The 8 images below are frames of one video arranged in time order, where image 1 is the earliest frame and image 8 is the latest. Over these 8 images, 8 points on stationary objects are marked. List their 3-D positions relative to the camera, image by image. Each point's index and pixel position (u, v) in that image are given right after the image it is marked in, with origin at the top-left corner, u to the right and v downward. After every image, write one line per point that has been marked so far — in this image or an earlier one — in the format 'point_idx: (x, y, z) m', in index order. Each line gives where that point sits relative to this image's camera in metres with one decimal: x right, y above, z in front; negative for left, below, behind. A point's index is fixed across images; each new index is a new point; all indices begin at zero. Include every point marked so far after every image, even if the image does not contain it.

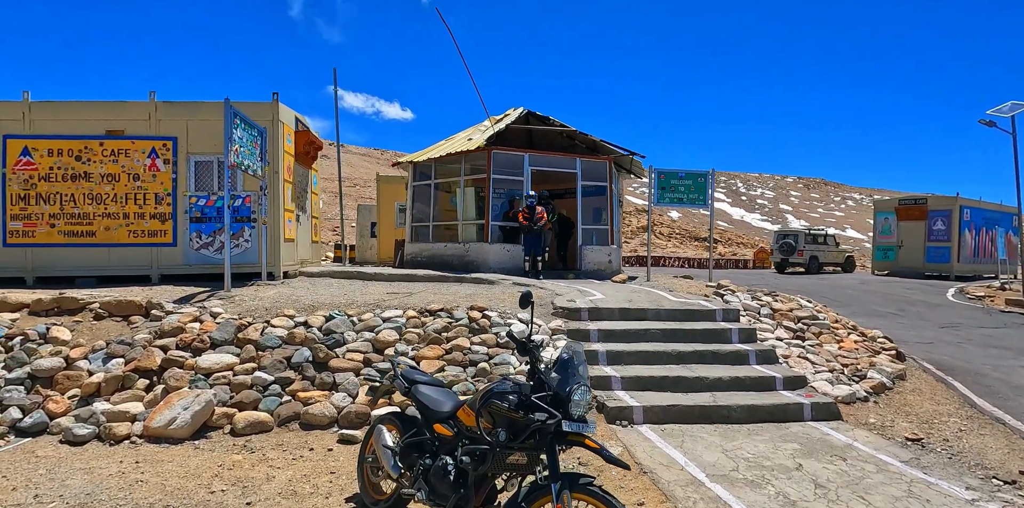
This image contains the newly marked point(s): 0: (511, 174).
0: (0.0, +1.6, +12.0) m
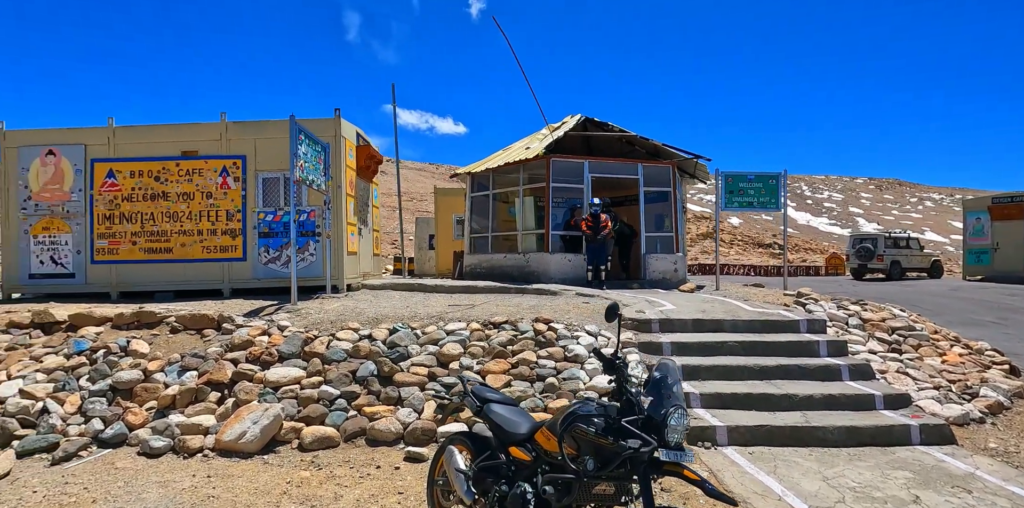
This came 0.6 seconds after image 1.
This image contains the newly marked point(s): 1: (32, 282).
0: (+1.1, +1.4, +11.8) m
1: (-7.9, -0.4, +10.4) m
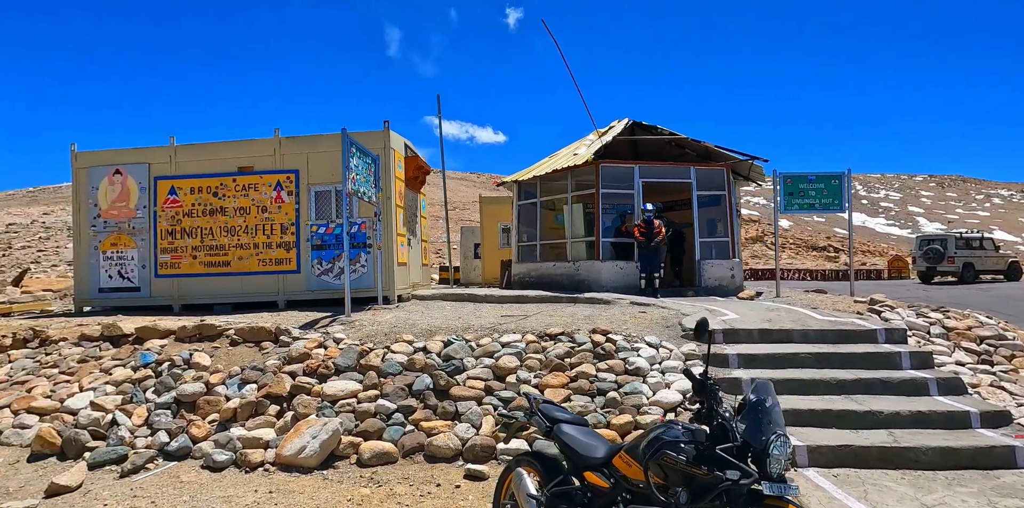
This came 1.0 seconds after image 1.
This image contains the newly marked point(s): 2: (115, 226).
0: (+2.0, +1.2, +11.6) m
1: (-7.1, -0.7, +10.8) m
2: (-6.8, +0.5, +10.7) m
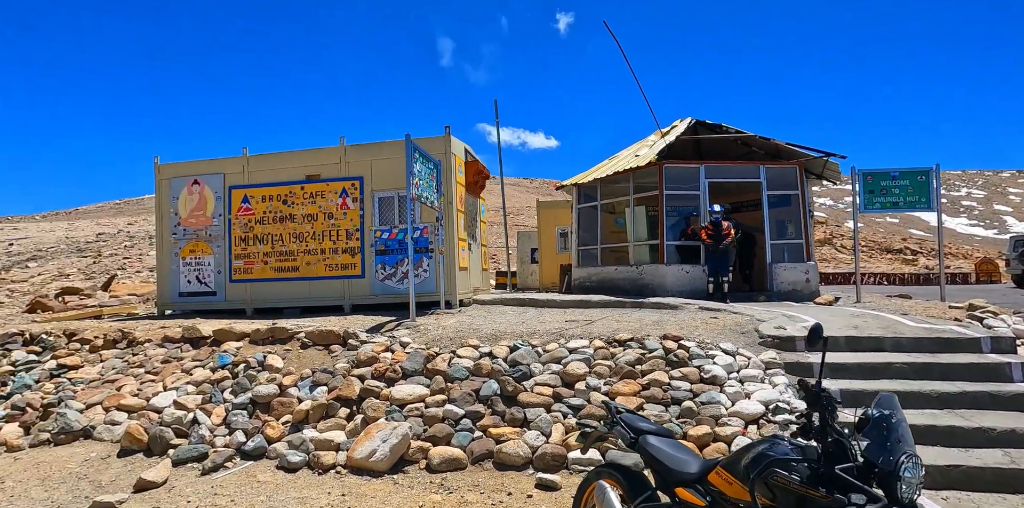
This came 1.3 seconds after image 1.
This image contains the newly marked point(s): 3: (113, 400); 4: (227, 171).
0: (+3.1, +1.2, +11.3) m
1: (-6.0, -0.8, +11.3) m
2: (-5.7, +0.4, +11.2) m
3: (-4.2, -1.5, +6.7) m
4: (-5.0, +1.5, +11.1) m
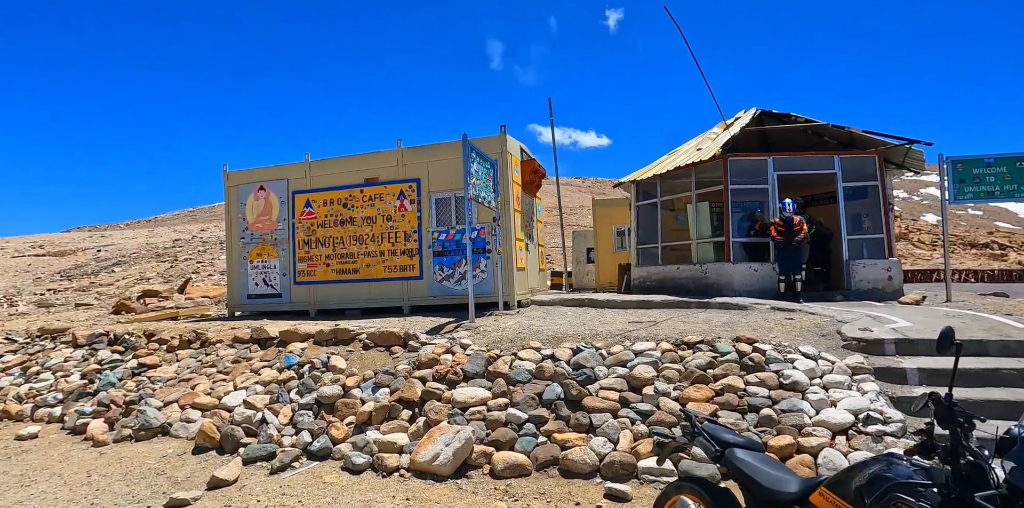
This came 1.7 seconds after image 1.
0: (+4.1, +1.2, +10.8) m
1: (-4.9, -0.9, +11.7) m
2: (-4.6, +0.3, +11.6) m
3: (-3.5, -1.6, +6.9) m
4: (-4.0, +1.4, +11.4) m
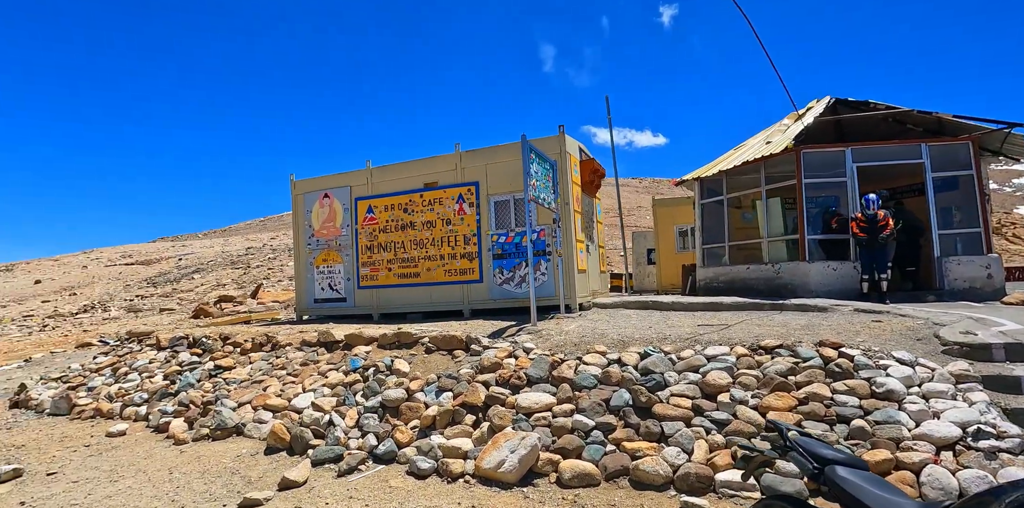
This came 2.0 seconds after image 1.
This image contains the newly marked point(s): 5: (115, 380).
0: (+5.1, +1.2, +10.3) m
1: (-3.7, -1.0, +12.0) m
2: (-3.5, +0.2, +11.8) m
3: (-2.8, -1.6, +7.0) m
4: (-2.9, +1.3, +11.6) m
5: (-5.8, -1.8, +9.2) m
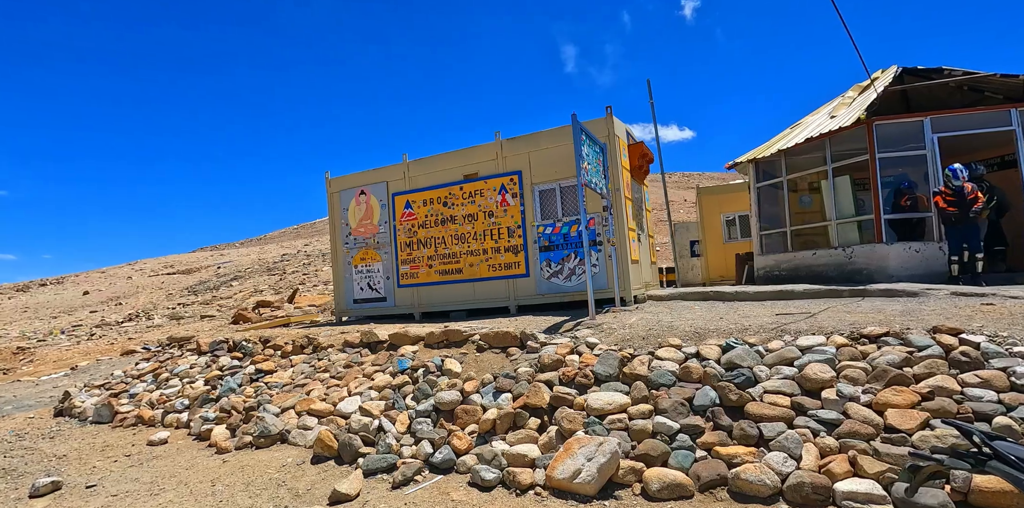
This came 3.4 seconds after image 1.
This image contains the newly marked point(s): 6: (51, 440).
0: (+5.8, +1.5, +9.4) m
1: (-2.9, -1.0, +11.5) m
2: (-2.7, +0.2, +11.4) m
3: (-2.2, -1.6, +6.6) m
4: (-2.2, +1.4, +11.1) m
5: (-5.1, -1.9, +8.9) m
6: (-5.6, -2.3, +7.6) m
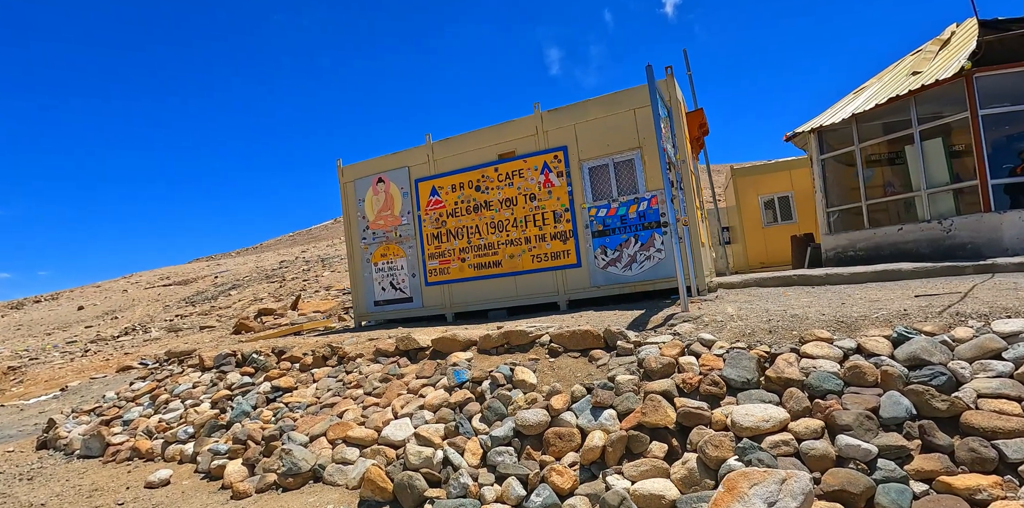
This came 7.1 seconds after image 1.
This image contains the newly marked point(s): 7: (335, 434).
0: (+6.4, +1.9, +8.2) m
1: (-2.2, -0.9, +10.2) m
2: (-2.1, +0.3, +10.1) m
3: (-1.5, -1.5, +5.3) m
4: (-1.6, +1.5, +9.8) m
5: (-4.3, -1.9, +7.6) m
6: (-4.8, -2.3, +6.3) m
7: (-1.5, -1.5, +5.2) m
